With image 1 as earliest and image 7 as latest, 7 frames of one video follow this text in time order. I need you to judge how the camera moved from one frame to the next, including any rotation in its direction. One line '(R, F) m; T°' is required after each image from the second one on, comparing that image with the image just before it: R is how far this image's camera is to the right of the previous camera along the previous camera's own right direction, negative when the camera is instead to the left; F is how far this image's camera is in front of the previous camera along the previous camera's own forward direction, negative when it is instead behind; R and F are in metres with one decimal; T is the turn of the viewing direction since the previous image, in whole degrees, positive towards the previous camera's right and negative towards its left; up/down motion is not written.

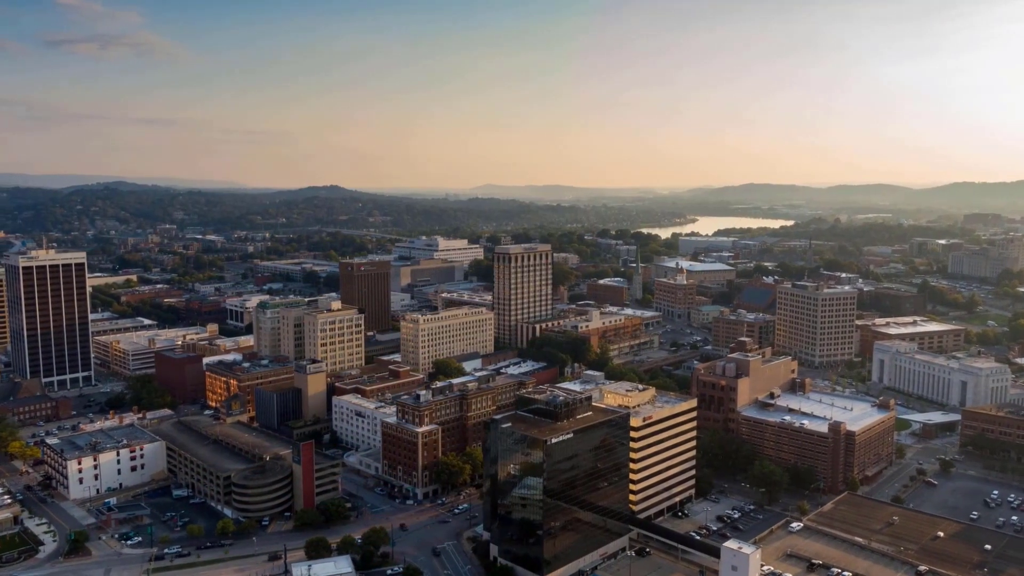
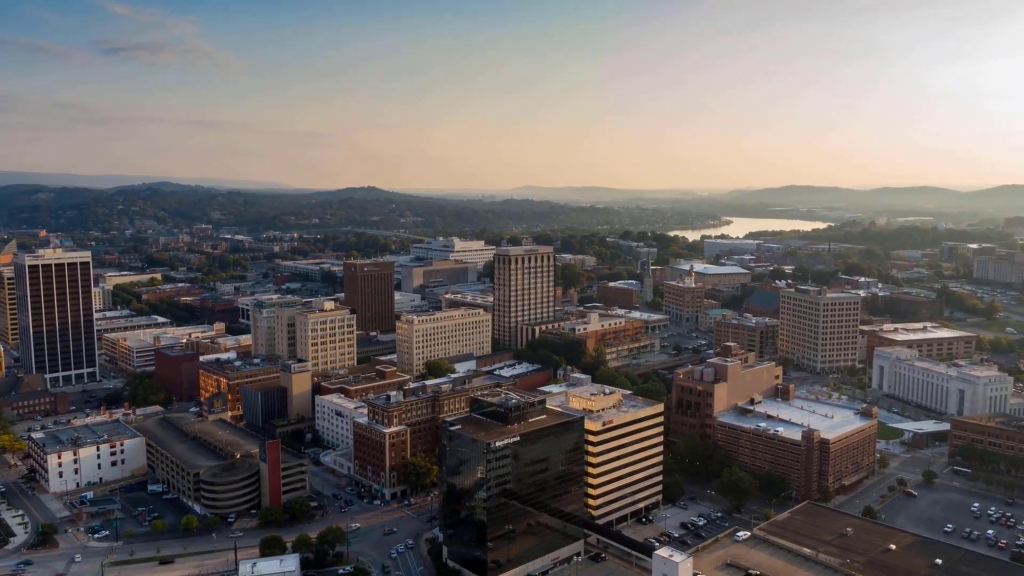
(+4.0, +0.2) m; -3°
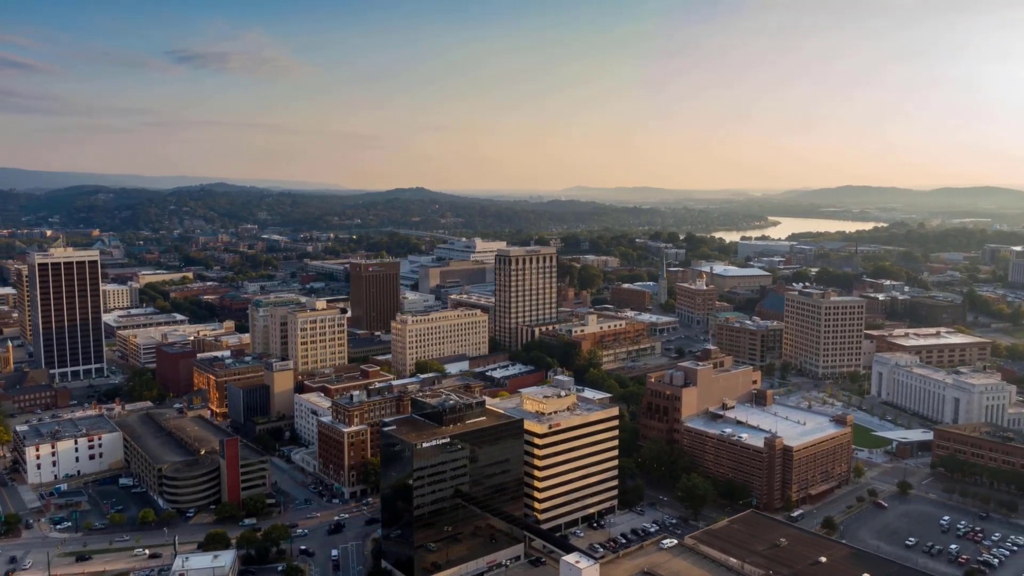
(+5.3, +0.3) m; -4°
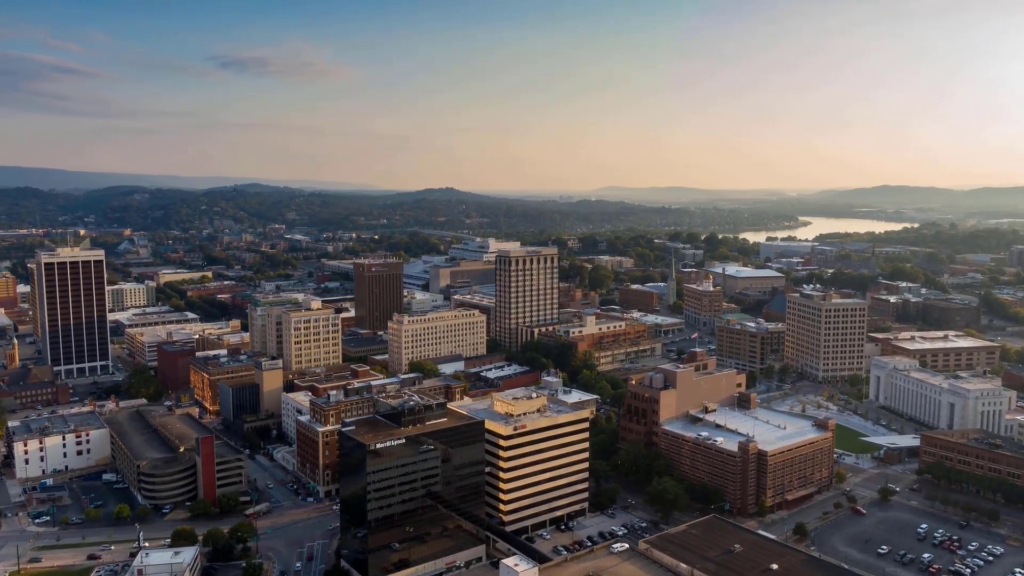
(+3.3, +0.2) m; -2°
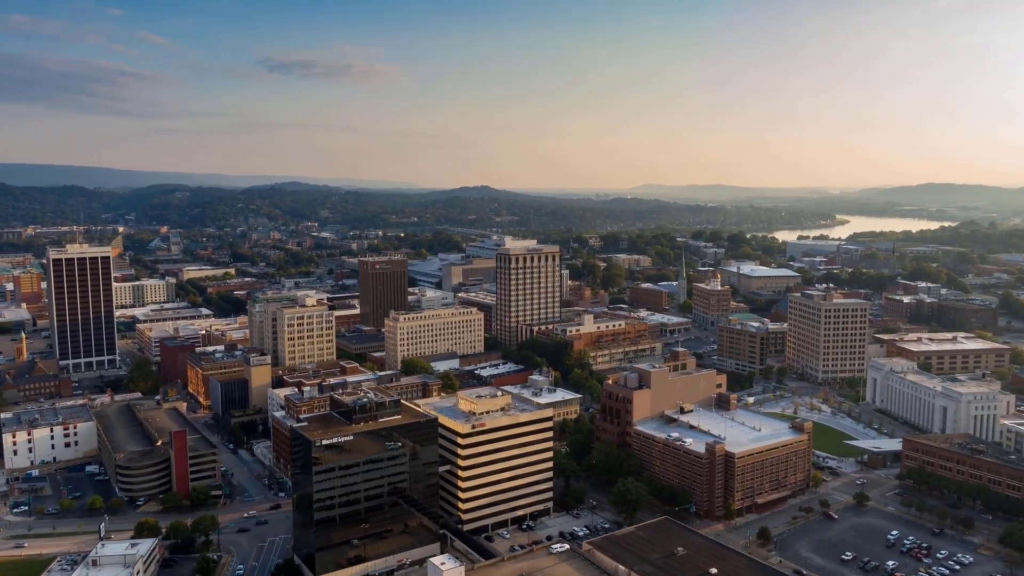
(+4.0, +0.2) m; -3°
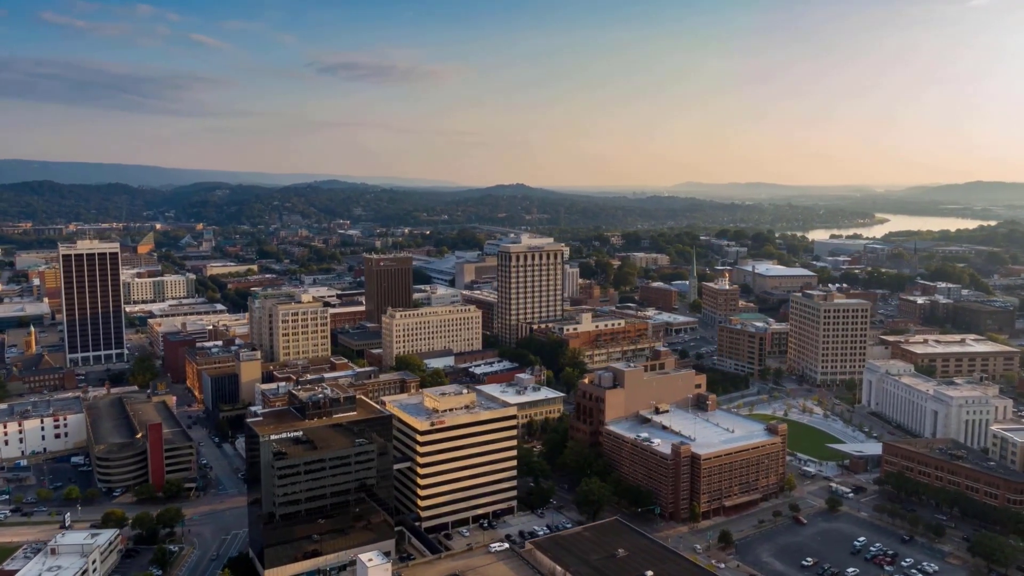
(+4.0, +0.2) m; -3°
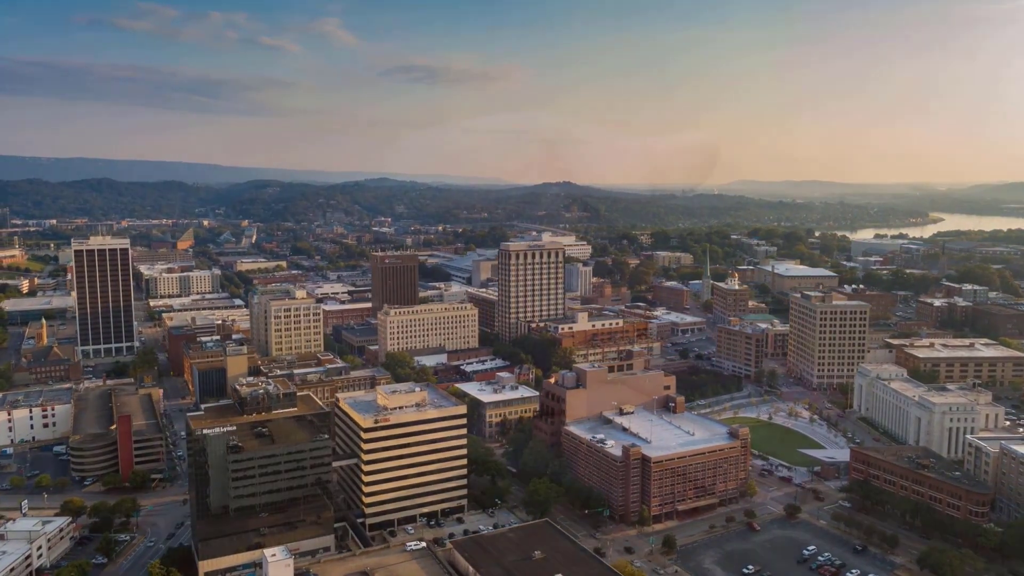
(+5.3, +0.4) m; -4°
